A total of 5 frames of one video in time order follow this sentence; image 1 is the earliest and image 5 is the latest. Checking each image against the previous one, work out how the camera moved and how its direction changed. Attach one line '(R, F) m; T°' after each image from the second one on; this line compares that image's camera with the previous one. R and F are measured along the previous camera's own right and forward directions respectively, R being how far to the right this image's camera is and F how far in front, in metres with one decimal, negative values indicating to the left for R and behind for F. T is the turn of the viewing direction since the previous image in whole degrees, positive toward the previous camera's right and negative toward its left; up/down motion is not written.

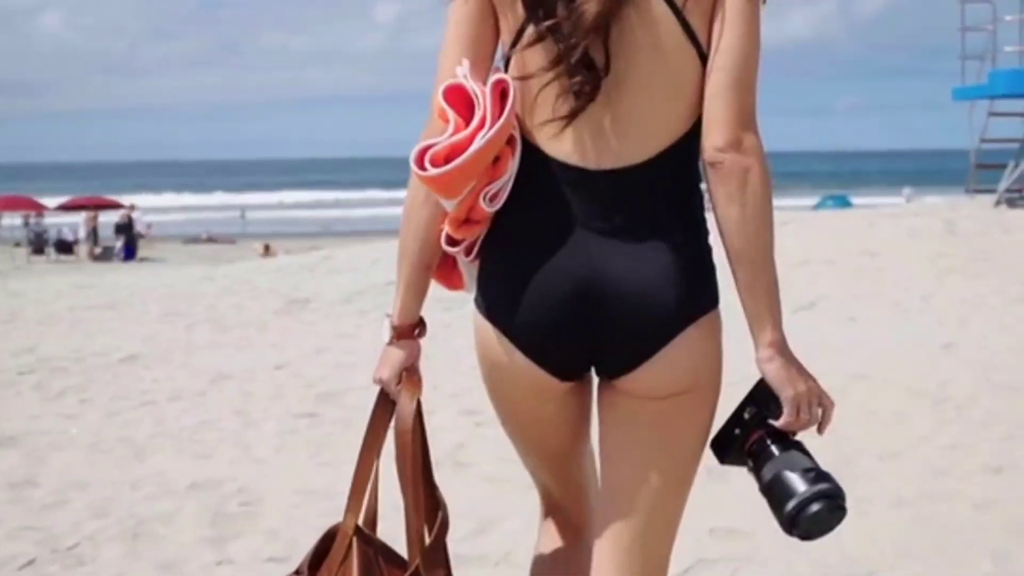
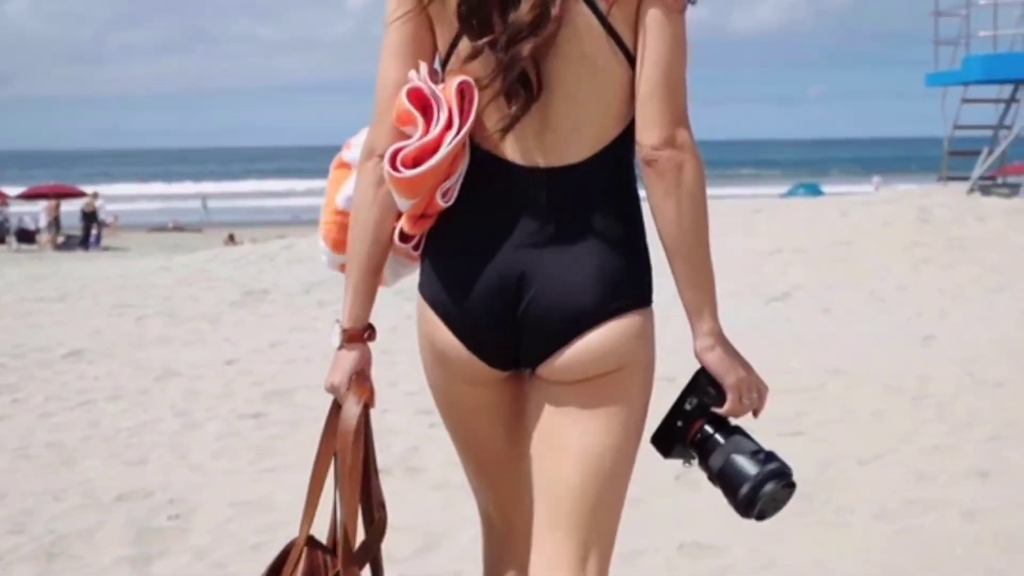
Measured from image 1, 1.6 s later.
(+0.1, +0.4) m; +1°
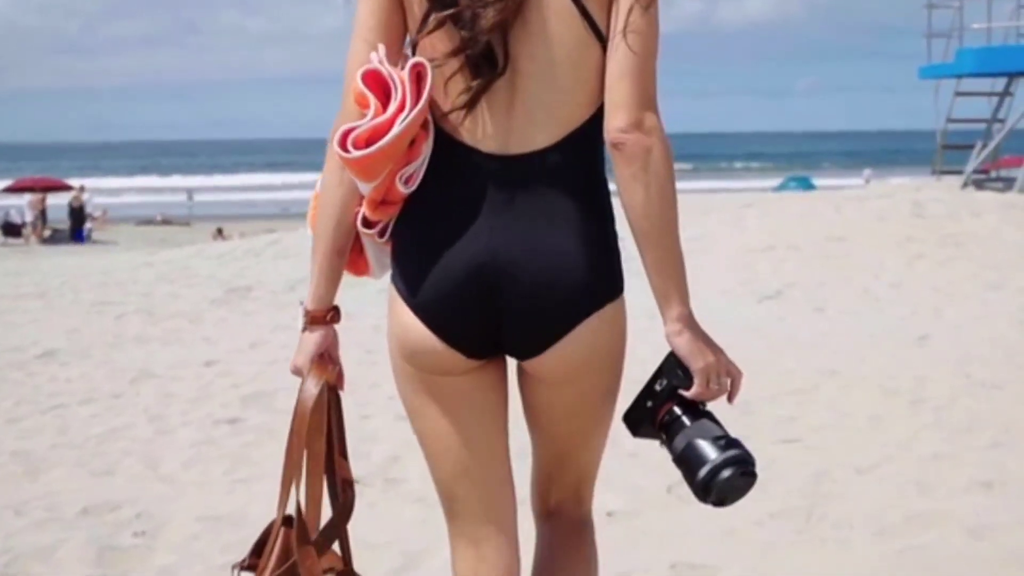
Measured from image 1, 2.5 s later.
(0.0, +0.2) m; 0°
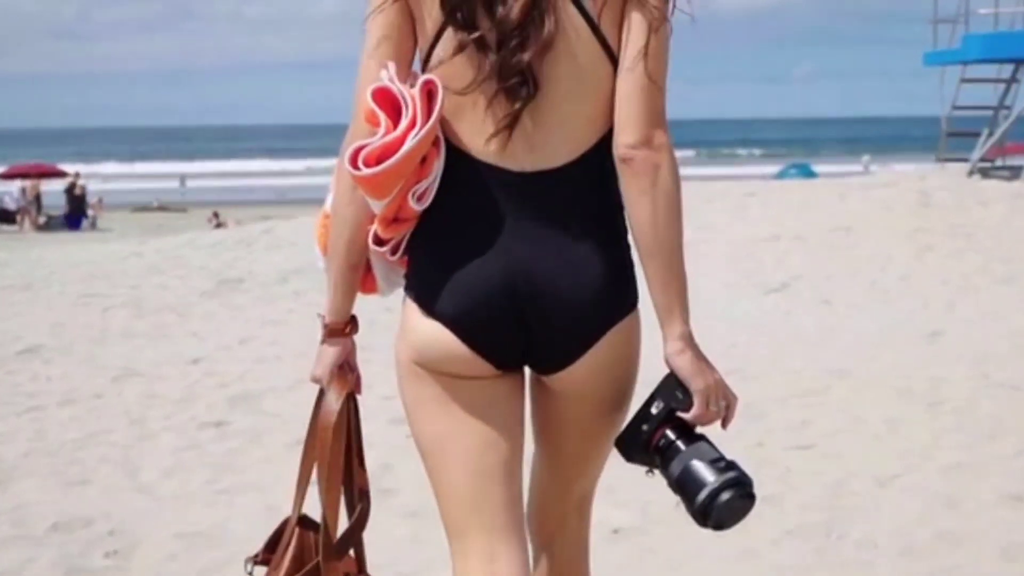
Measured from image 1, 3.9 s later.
(0.0, +0.3) m; 0°
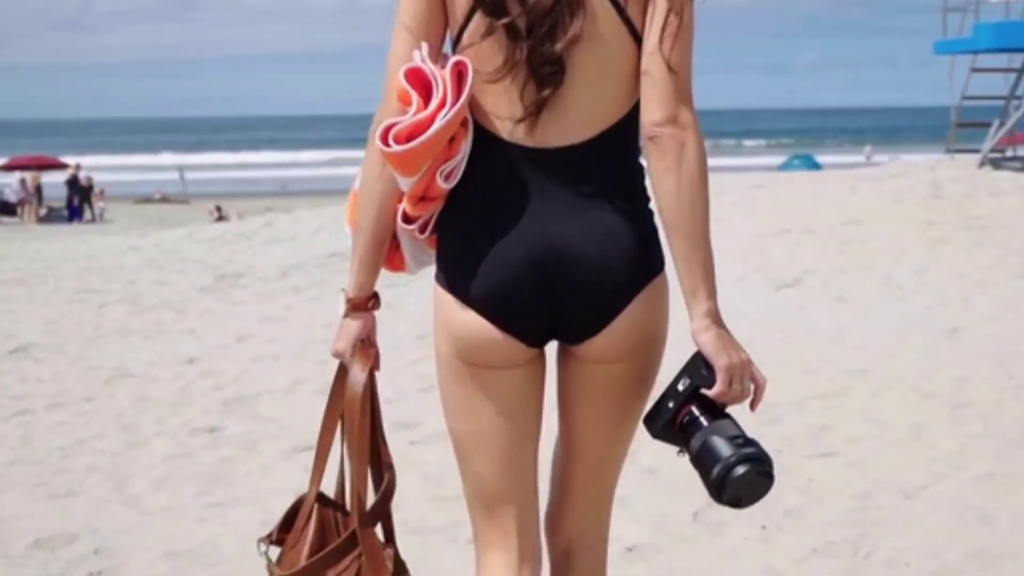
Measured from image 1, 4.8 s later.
(0.0, +0.3) m; 0°
